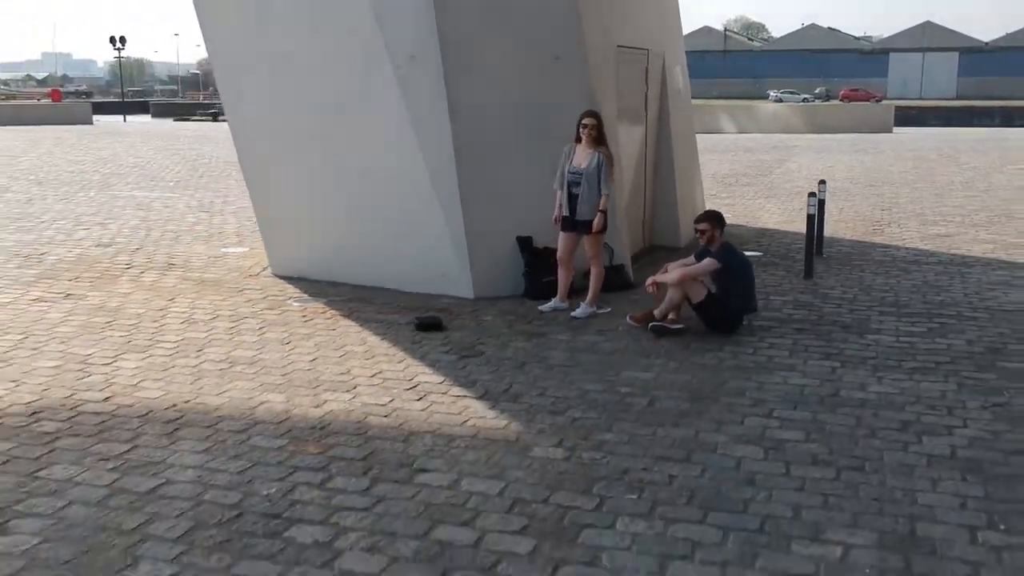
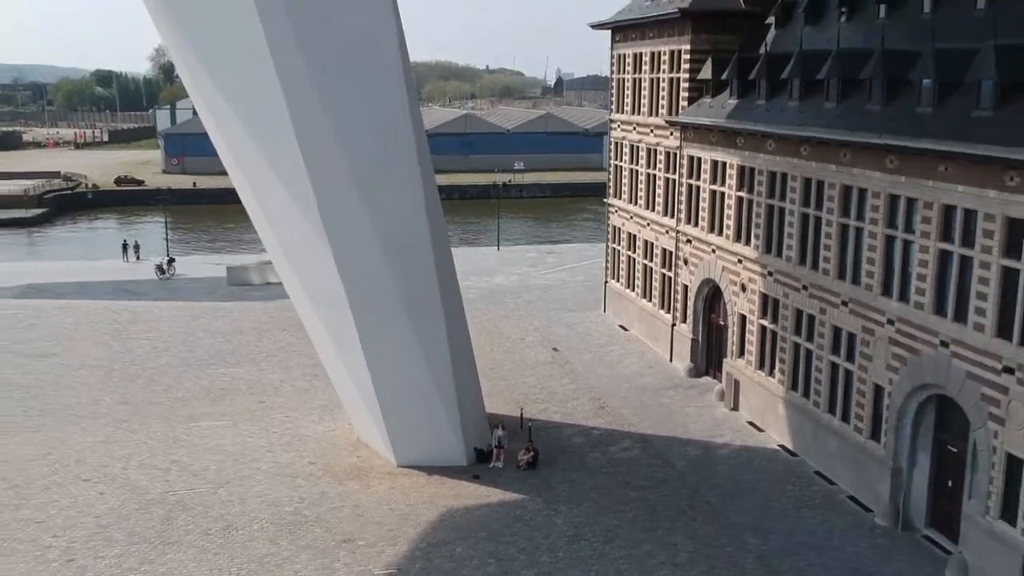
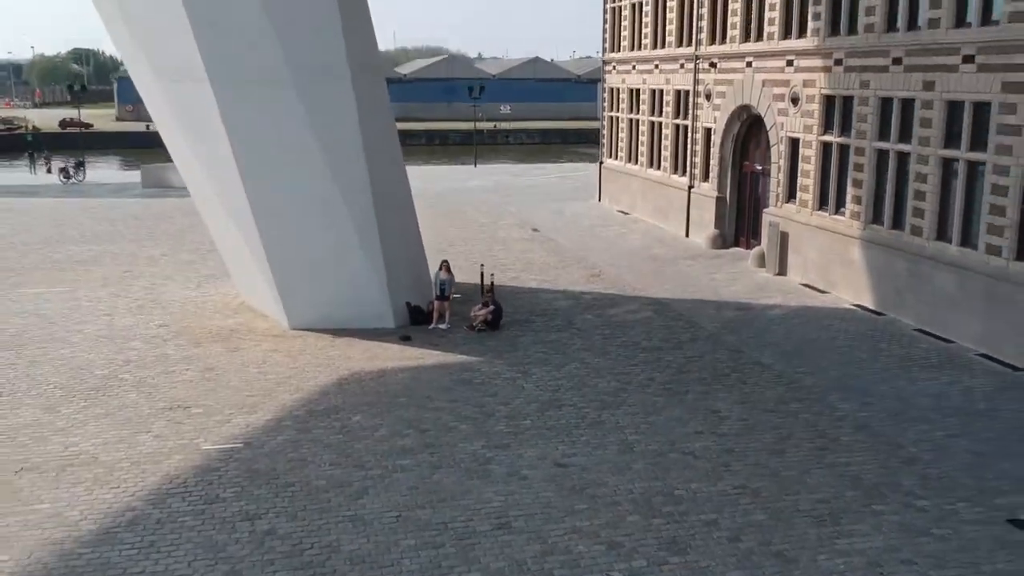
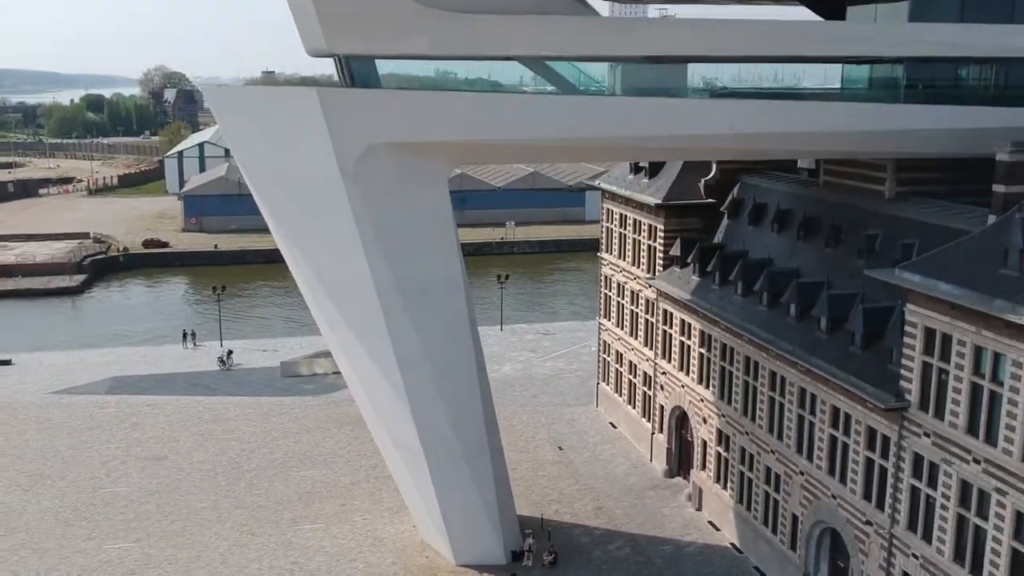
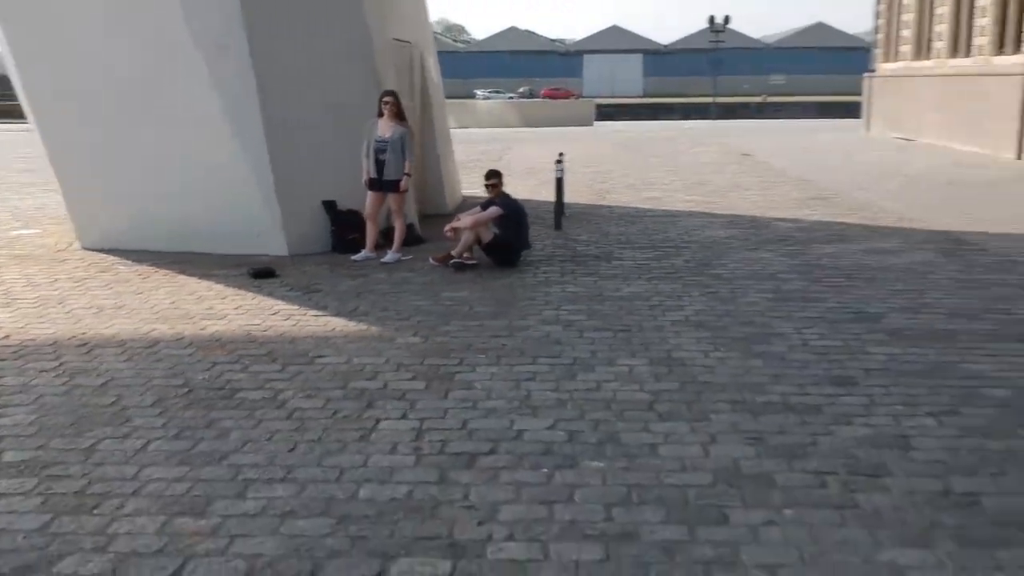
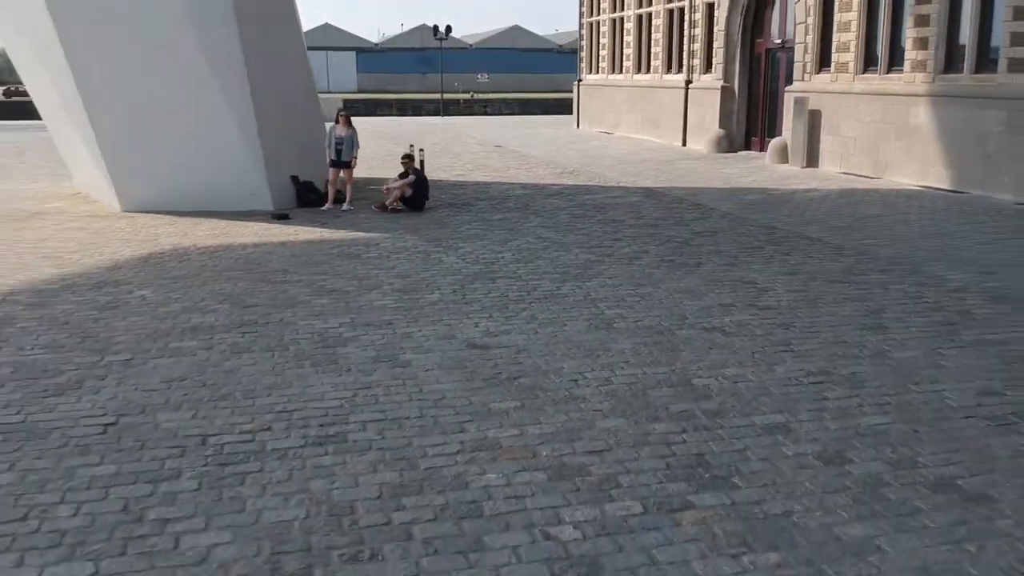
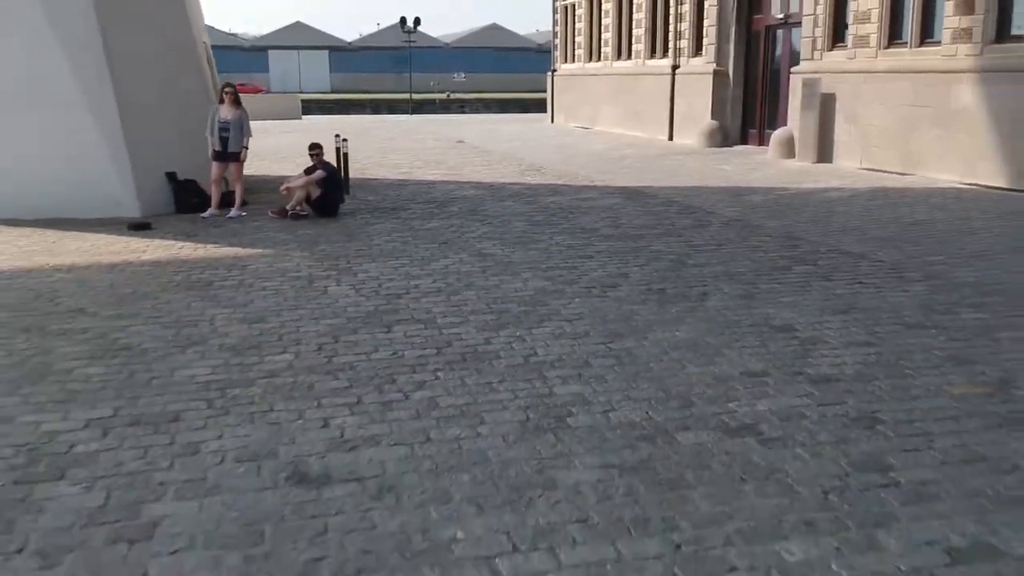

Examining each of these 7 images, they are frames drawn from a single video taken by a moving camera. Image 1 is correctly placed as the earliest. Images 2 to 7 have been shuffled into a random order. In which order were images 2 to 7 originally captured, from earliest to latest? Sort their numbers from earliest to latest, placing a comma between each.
5, 7, 6, 3, 2, 4
